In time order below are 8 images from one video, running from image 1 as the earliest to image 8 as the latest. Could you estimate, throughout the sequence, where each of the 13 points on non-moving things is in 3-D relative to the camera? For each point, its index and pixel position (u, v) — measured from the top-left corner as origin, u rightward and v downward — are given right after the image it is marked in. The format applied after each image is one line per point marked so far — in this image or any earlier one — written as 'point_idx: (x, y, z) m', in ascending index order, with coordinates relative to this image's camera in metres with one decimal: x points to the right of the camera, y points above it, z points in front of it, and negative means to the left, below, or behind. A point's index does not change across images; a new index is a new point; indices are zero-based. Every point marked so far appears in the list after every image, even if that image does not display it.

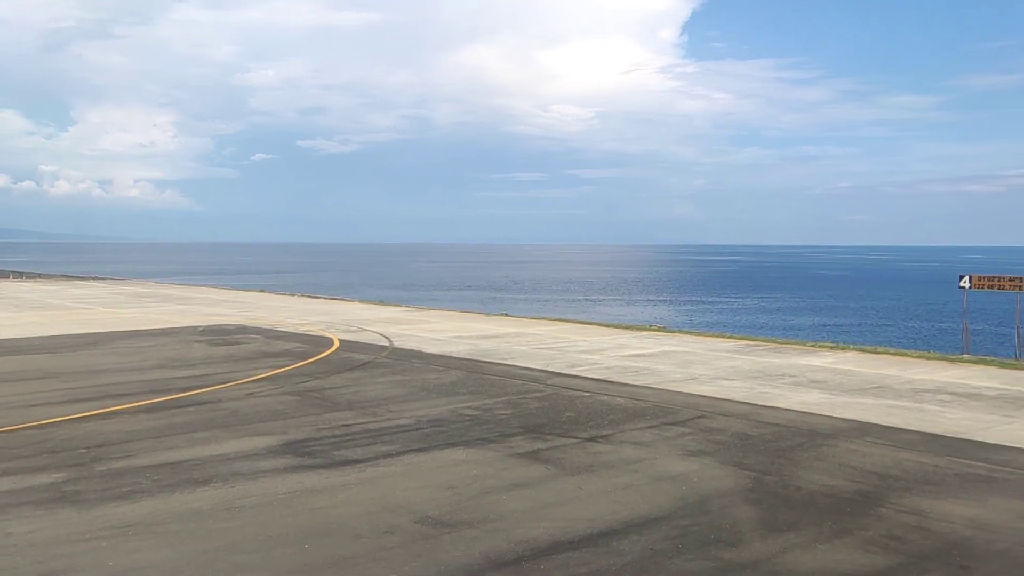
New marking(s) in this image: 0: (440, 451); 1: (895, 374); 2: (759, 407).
0: (-1.1, -2.4, +11.6) m
1: (+8.3, -1.9, +17.0) m
2: (+4.4, -2.2, +14.1) m
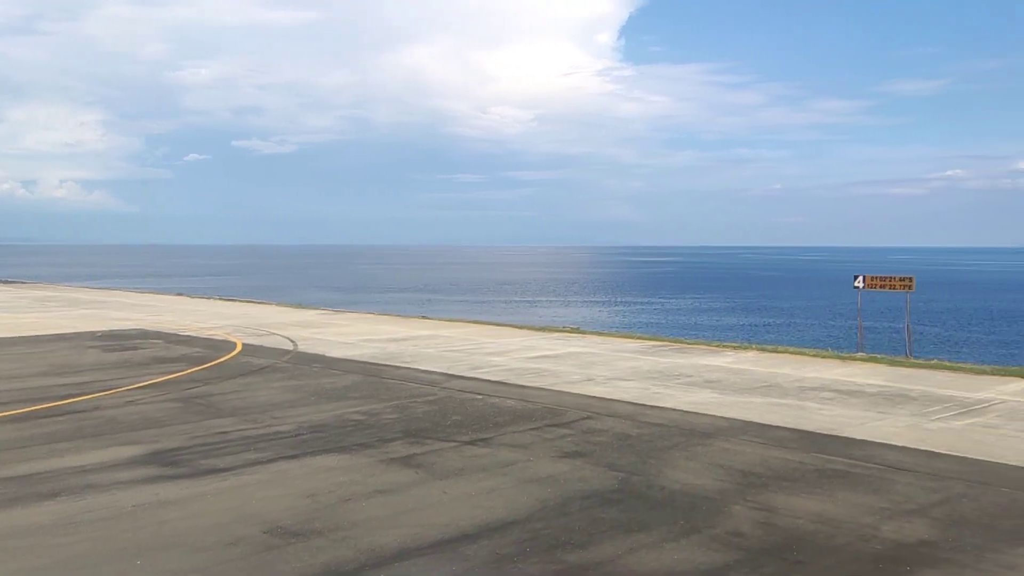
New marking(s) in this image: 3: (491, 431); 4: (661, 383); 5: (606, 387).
0: (-2.9, -2.5, +11.3) m
1: (+6.1, -1.9, +17.4) m
2: (+2.4, -2.2, +14.2) m
3: (-0.4, -2.3, +12.7) m
4: (+3.1, -2.0, +16.4) m
5: (+1.9, -2.0, +16.1) m
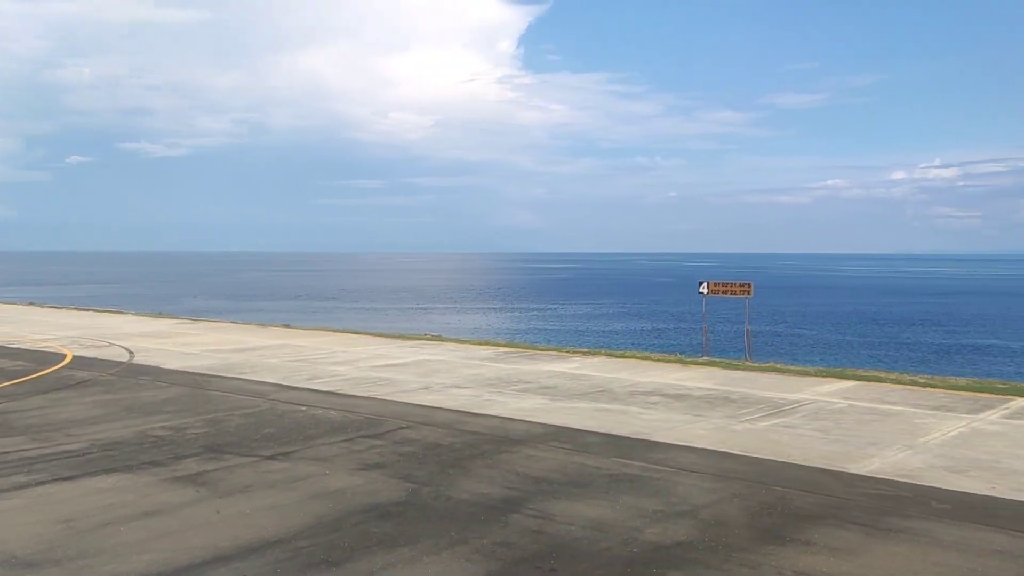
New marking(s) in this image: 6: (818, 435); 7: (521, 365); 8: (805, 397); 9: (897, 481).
0: (-5.8, -2.6, +10.7) m
1: (+2.5, -2.0, +17.7) m
2: (-0.8, -2.3, +14.2) m
3: (-3.4, -2.5, +12.4) m
4: (-0.3, -2.1, +16.4) m
5: (-1.5, -2.2, +16.0) m
6: (+5.0, -2.4, +13.0) m
7: (+0.2, -1.9, +19.3) m
8: (+5.9, -2.2, +15.7) m
9: (+5.2, -2.6, +10.6) m
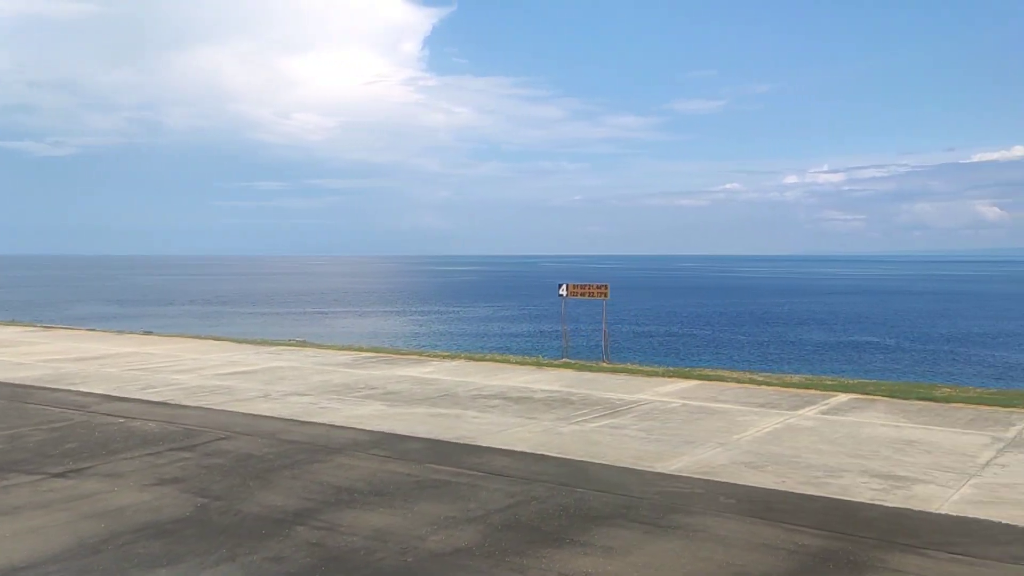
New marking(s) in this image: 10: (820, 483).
0: (-8.4, -2.7, +9.8) m
1: (-0.9, -2.1, +17.6) m
2: (-3.8, -2.4, +13.7) m
3: (-6.2, -2.6, +11.7) m
4: (-3.6, -2.2, +16.0) m
5: (-4.7, -2.3, +15.4) m
6: (+2.1, -2.5, +13.1) m
7: (-3.4, -2.0, +19.0) m
8: (+2.7, -2.2, +16.0) m
9: (+2.5, -2.6, +10.8) m
10: (+4.2, -2.7, +10.6) m
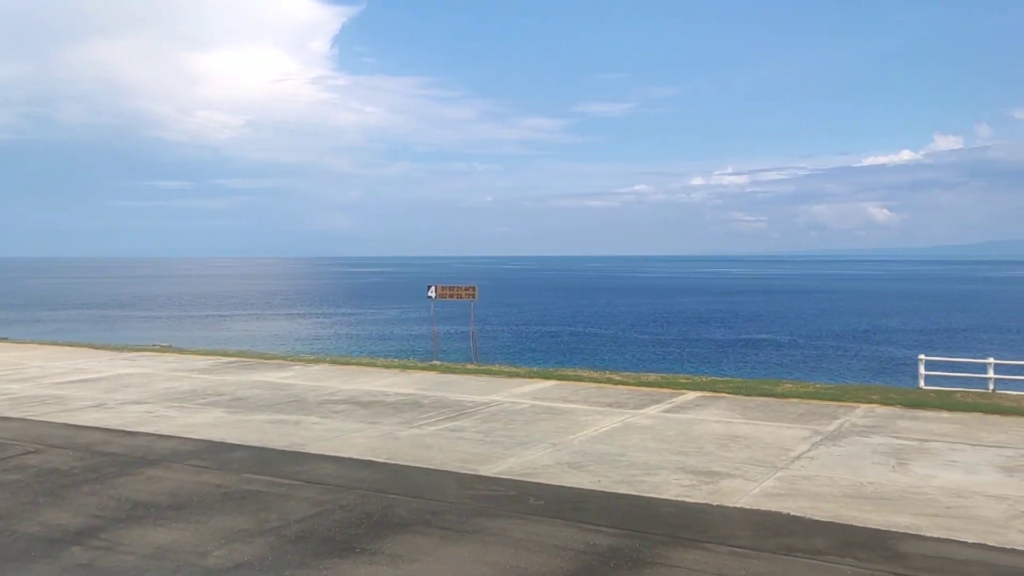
0: (-10.7, -2.8, +8.7) m
1: (-4.0, -2.1, +17.2) m
2: (-6.5, -2.5, +13.1) m
3: (-8.7, -2.6, +10.8) m
4: (-6.6, -2.3, +15.4) m
5: (-7.6, -2.4, +14.7) m
6: (-0.6, -2.5, +13.1) m
7: (-6.6, -2.1, +18.4) m
8: (-0.3, -2.3, +15.9) m
9: (0.0, -2.7, +10.8) m
10: (+1.7, -2.7, +10.7) m
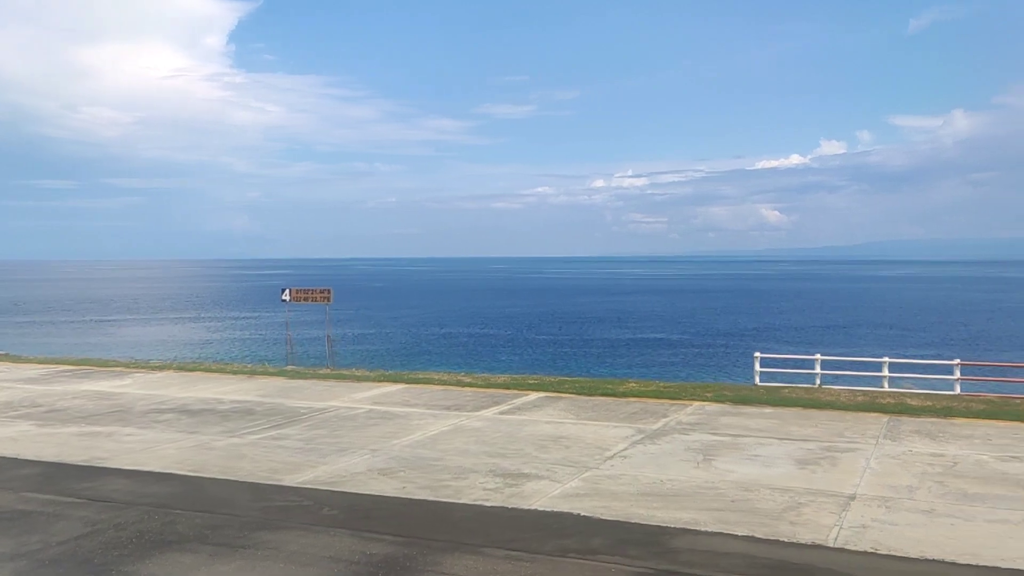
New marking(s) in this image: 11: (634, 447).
0: (-13.1, -2.9, +7.3) m
1: (-7.3, -2.2, +16.4) m
2: (-9.4, -2.6, +12.1) m
3: (-11.4, -2.8, +9.6) m
4: (-9.7, -2.4, +14.3) m
5: (-10.6, -2.5, +13.6) m
6: (-3.5, -2.5, +12.7) m
7: (-10.0, -2.2, +17.3) m
8: (-3.5, -2.3, +15.6) m
9: (-2.6, -2.7, +10.4) m
10: (-1.0, -2.7, +10.6) m
11: (+1.9, -2.5, +12.3) m
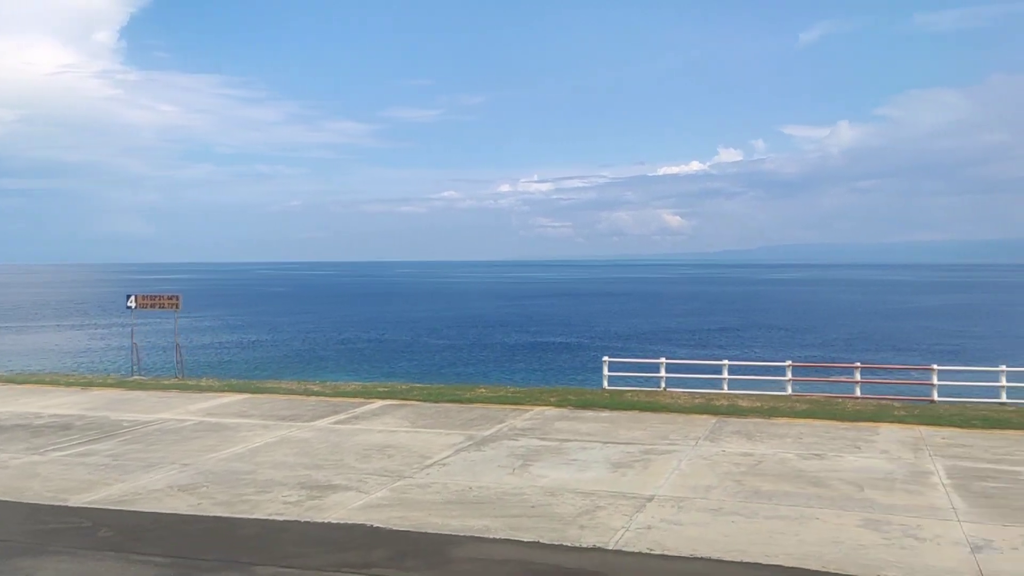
0: (-15.3, -3.0, +5.6) m
1: (-10.5, -2.4, +15.3) m
2: (-12.1, -2.7, +10.8) m
3: (-13.8, -2.9, +8.1) m
4: (-12.6, -2.5, +13.0) m
5: (-13.5, -2.6, +12.1) m
6: (-6.3, -2.6, +12.0) m
7: (-13.3, -2.4, +15.9) m
8: (-6.6, -2.4, +14.8) m
9: (-5.2, -2.8, +9.9) m
10: (-3.6, -2.8, +10.1) m
11: (-0.9, -2.6, +12.2) m
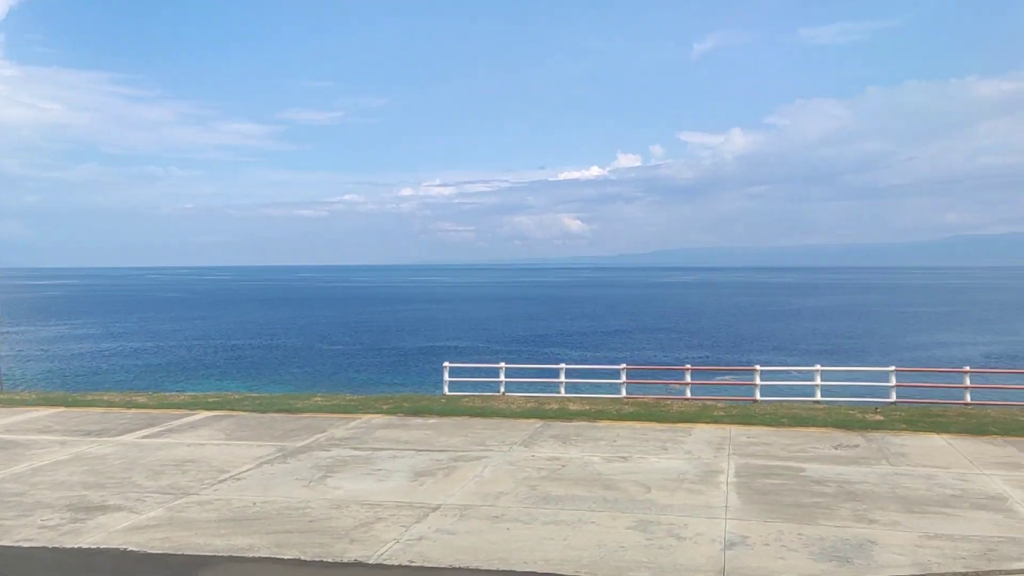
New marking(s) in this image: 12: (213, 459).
0: (-17.5, -3.2, +3.6) m
1: (-13.7, -2.6, +13.8) m
2: (-14.8, -2.8, +9.1) m
3: (-16.2, -3.0, +6.2) m
4: (-15.5, -2.7, +11.2) m
5: (-16.3, -2.8, +10.3) m
6: (-9.2, -2.8, +10.9) m
7: (-16.5, -2.6, +14.1) m
8: (-9.8, -2.6, +13.7) m
9: (-7.8, -2.9, +8.9) m
10: (-6.3, -2.9, +9.3) m
11: (-3.8, -2.7, +11.7) m
12: (-4.6, -2.6, +12.1) m
